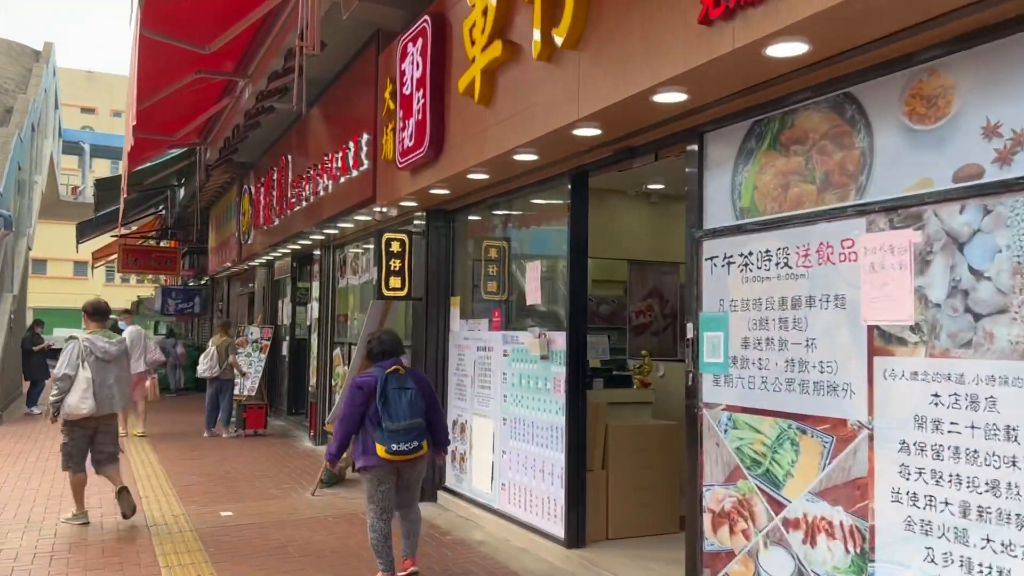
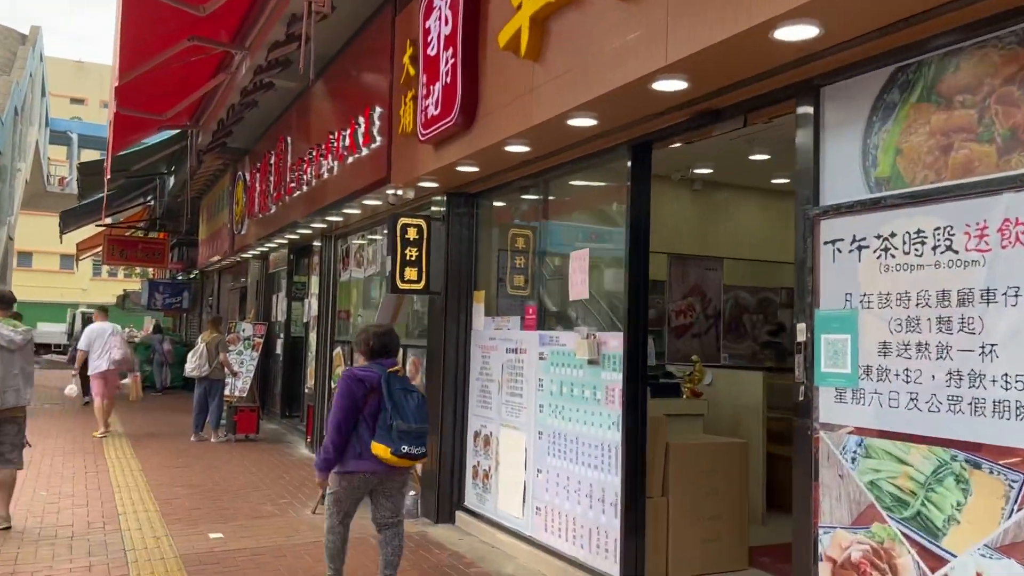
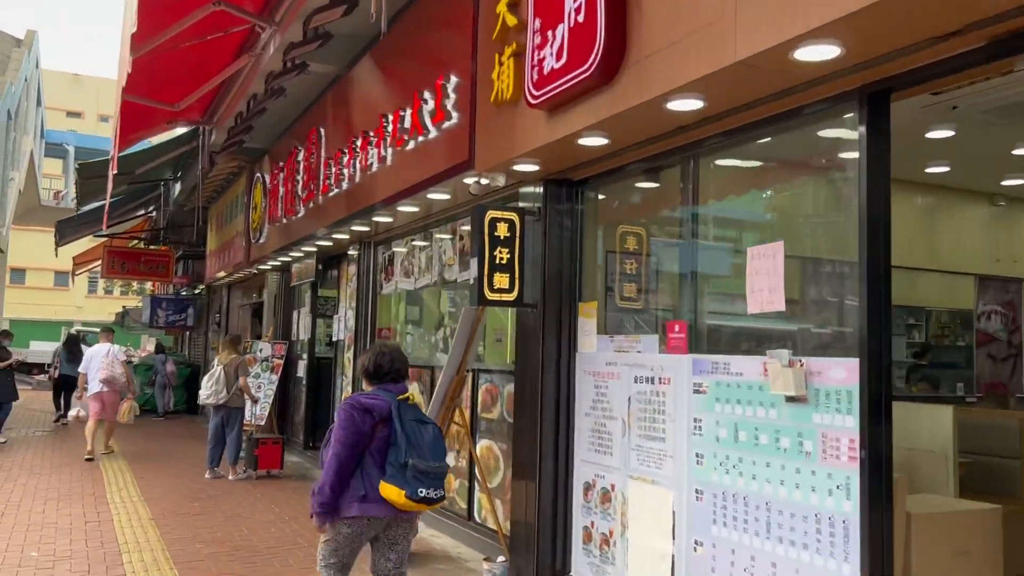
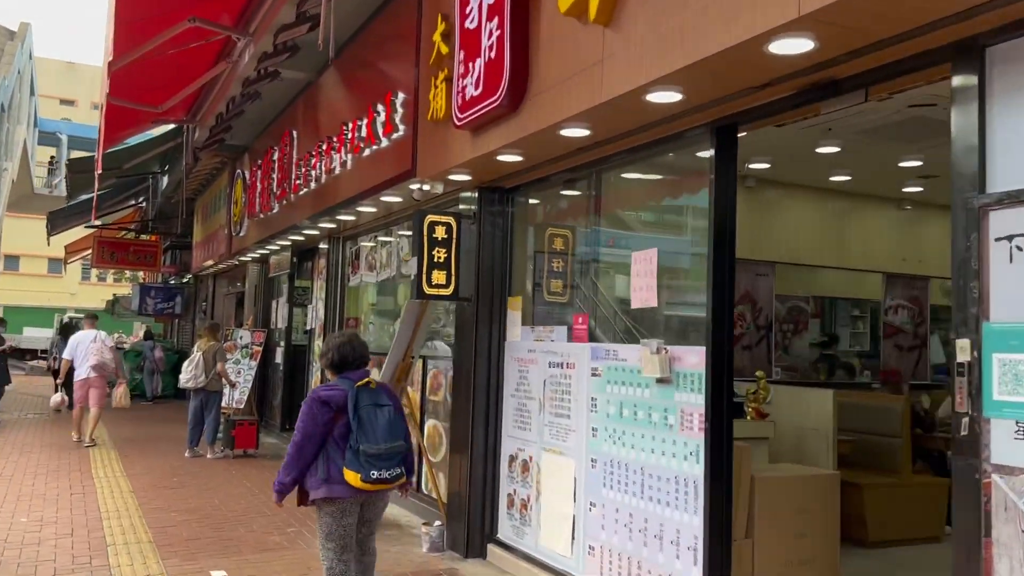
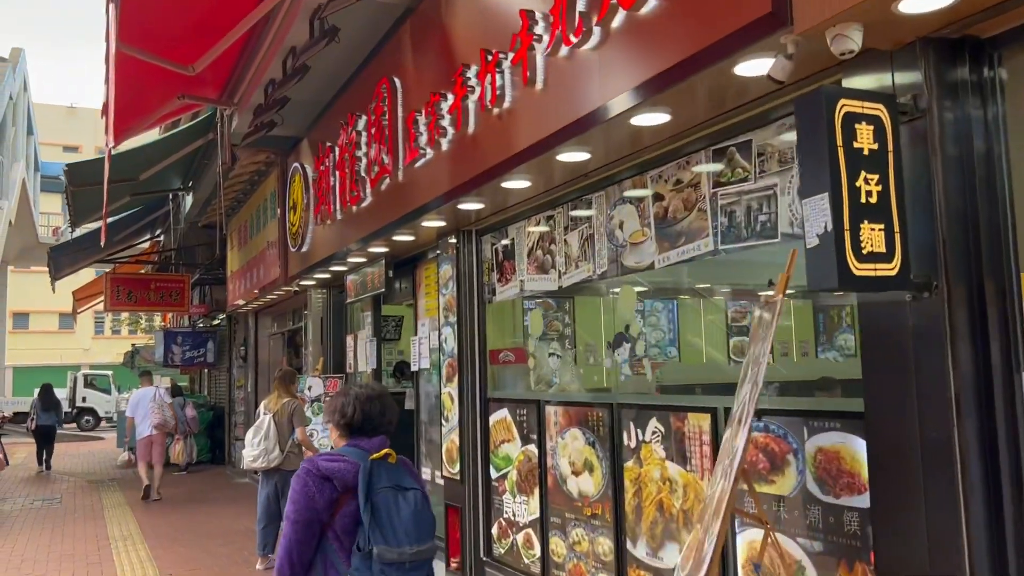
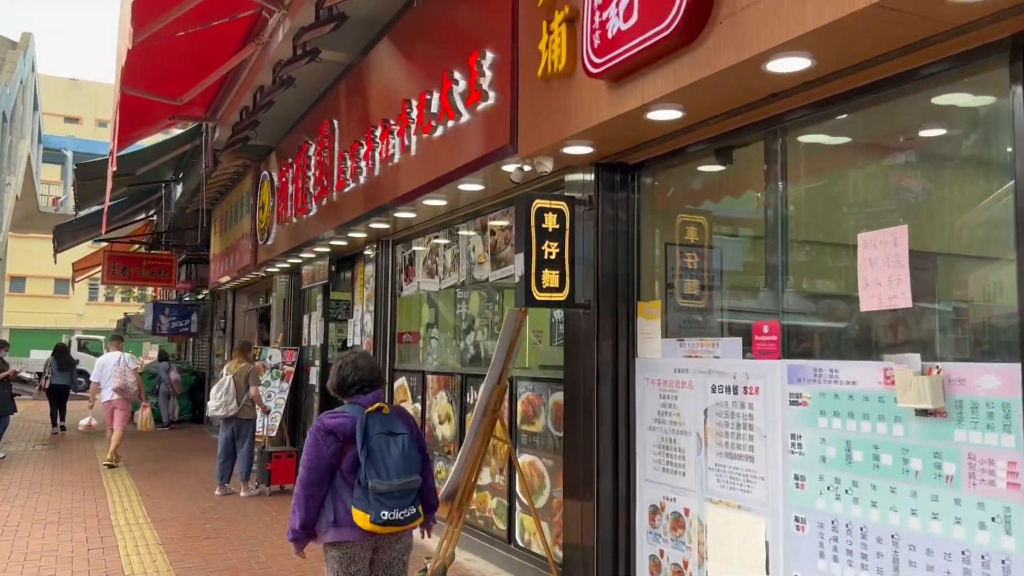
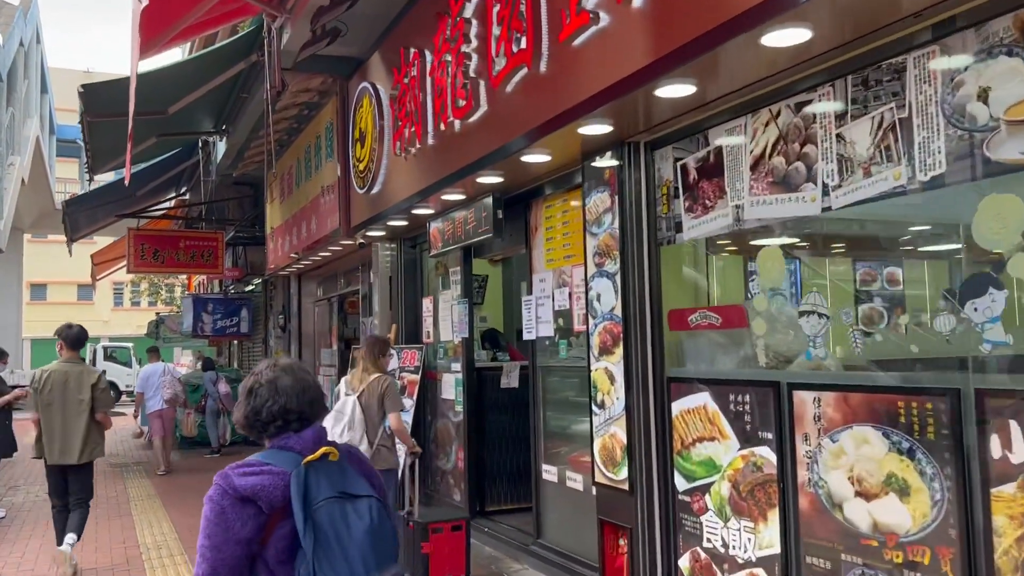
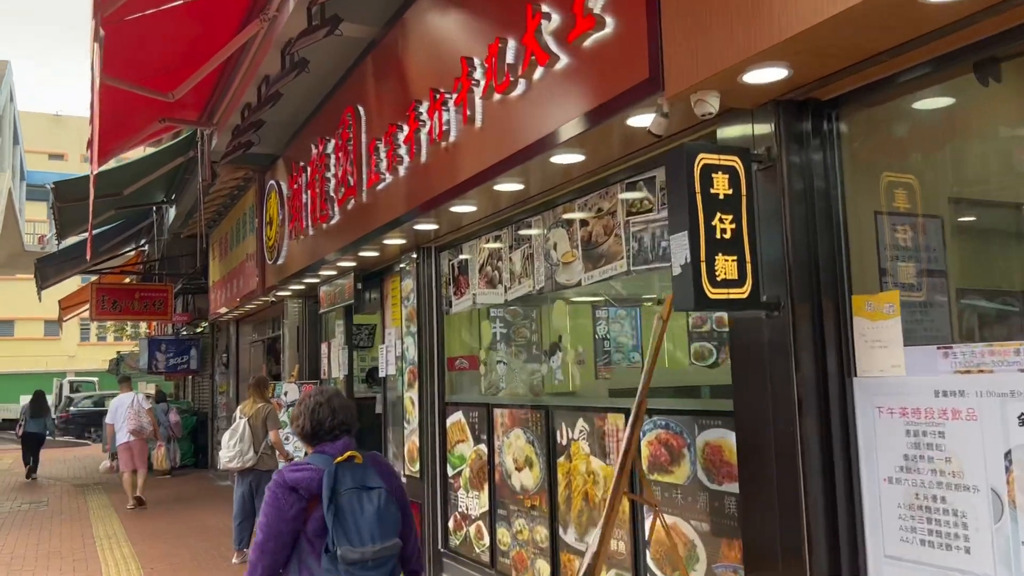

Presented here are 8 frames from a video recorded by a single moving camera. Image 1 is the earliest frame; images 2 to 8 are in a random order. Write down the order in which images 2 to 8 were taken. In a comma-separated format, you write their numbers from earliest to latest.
2, 4, 3, 6, 8, 5, 7
